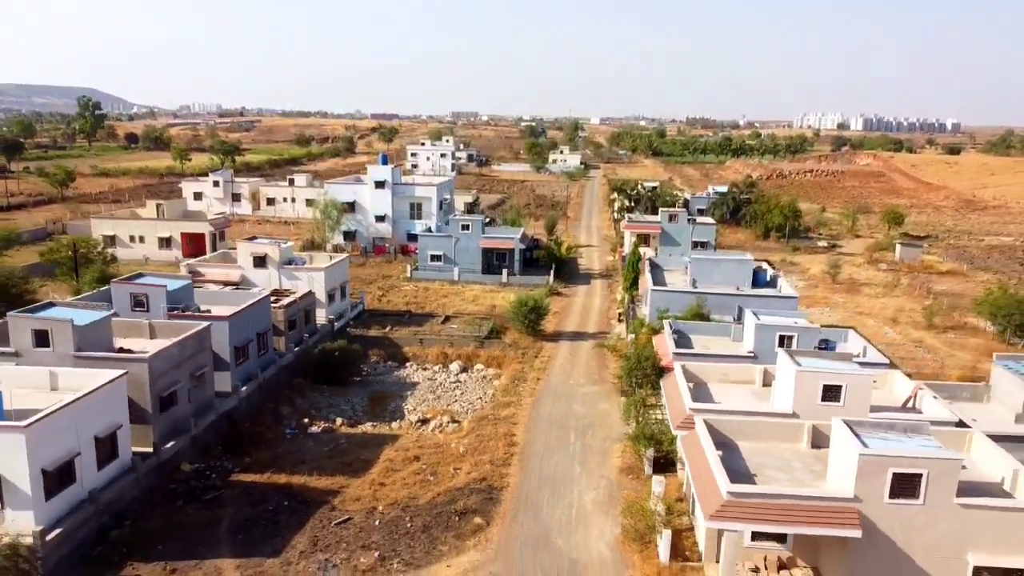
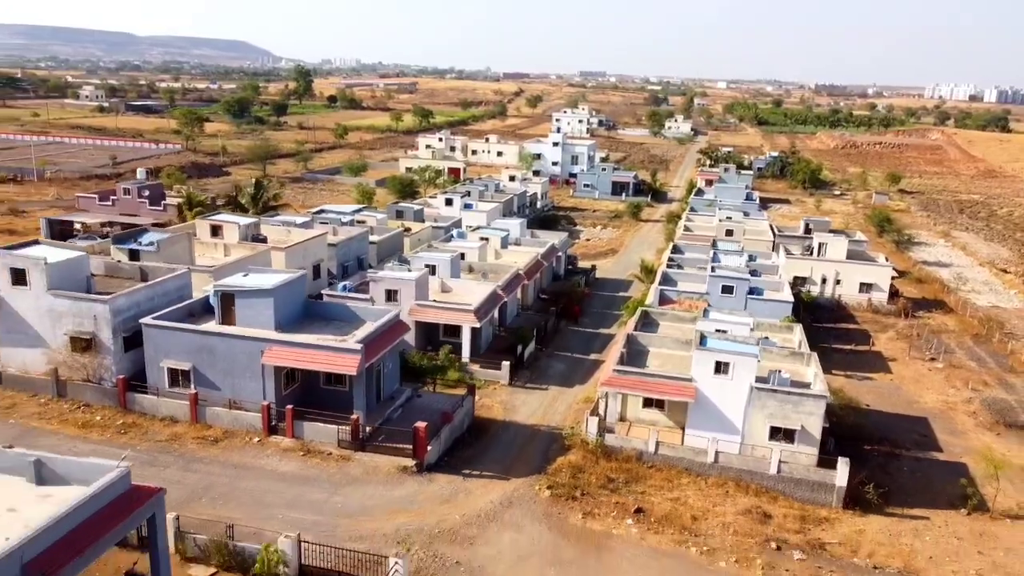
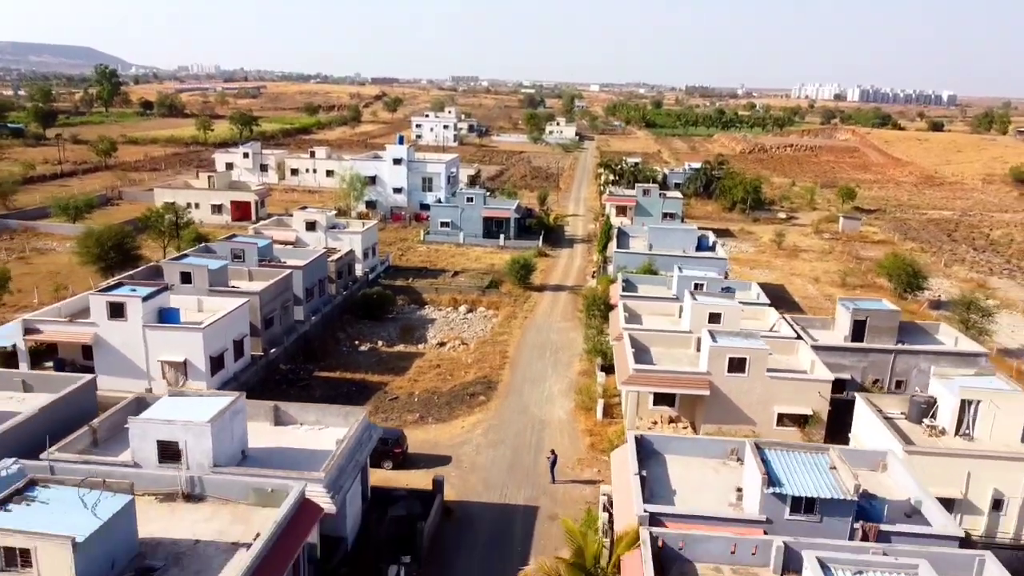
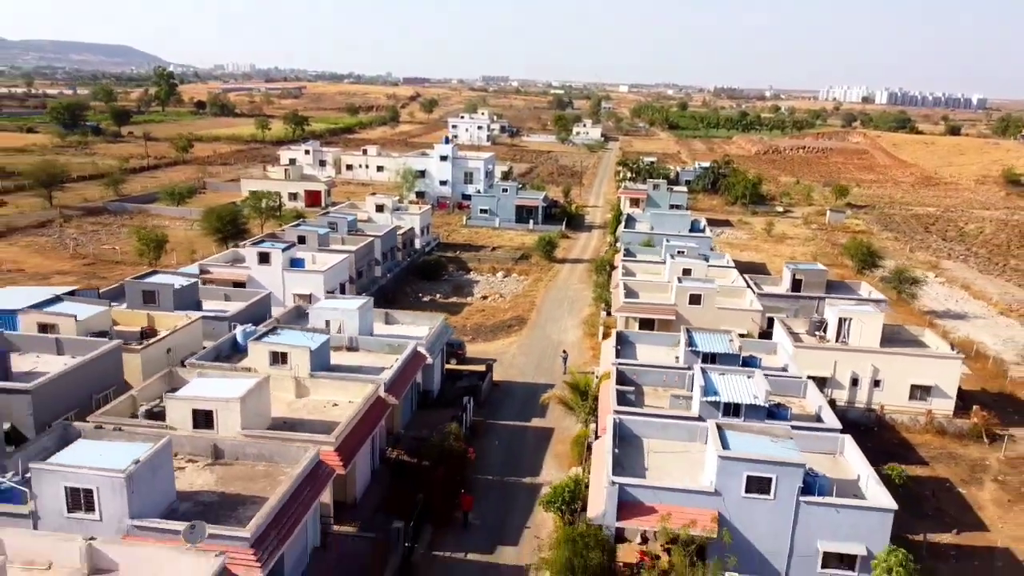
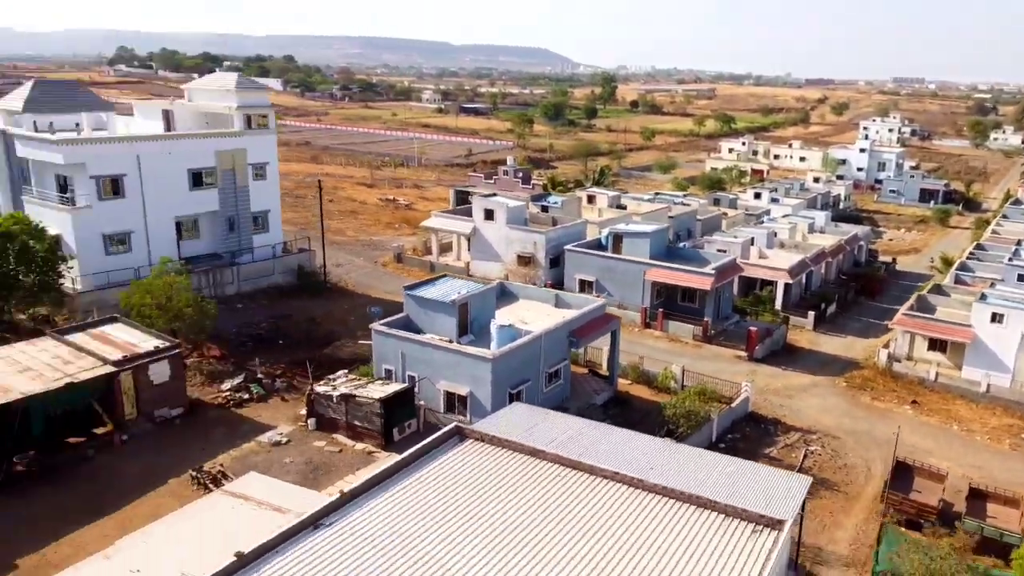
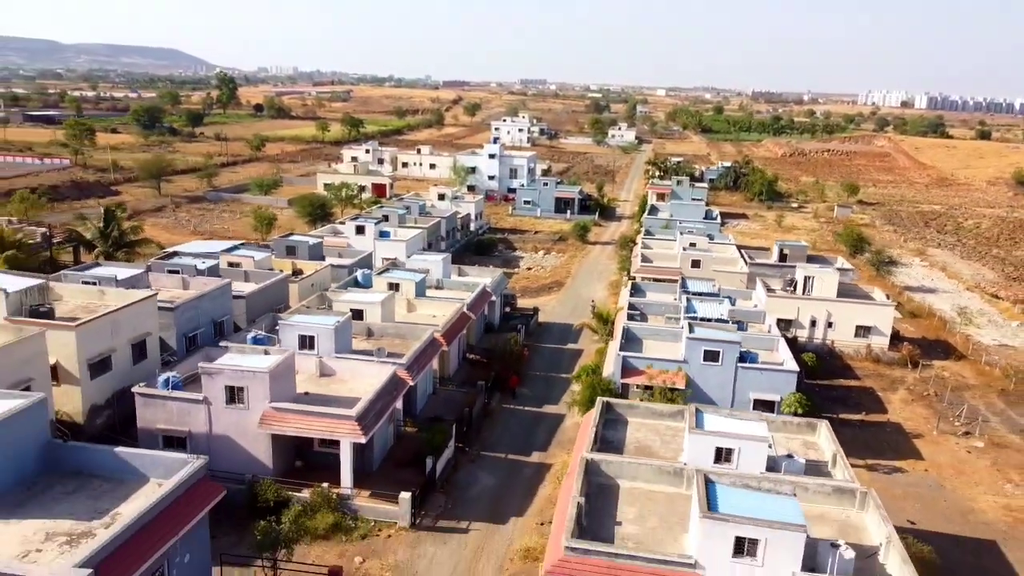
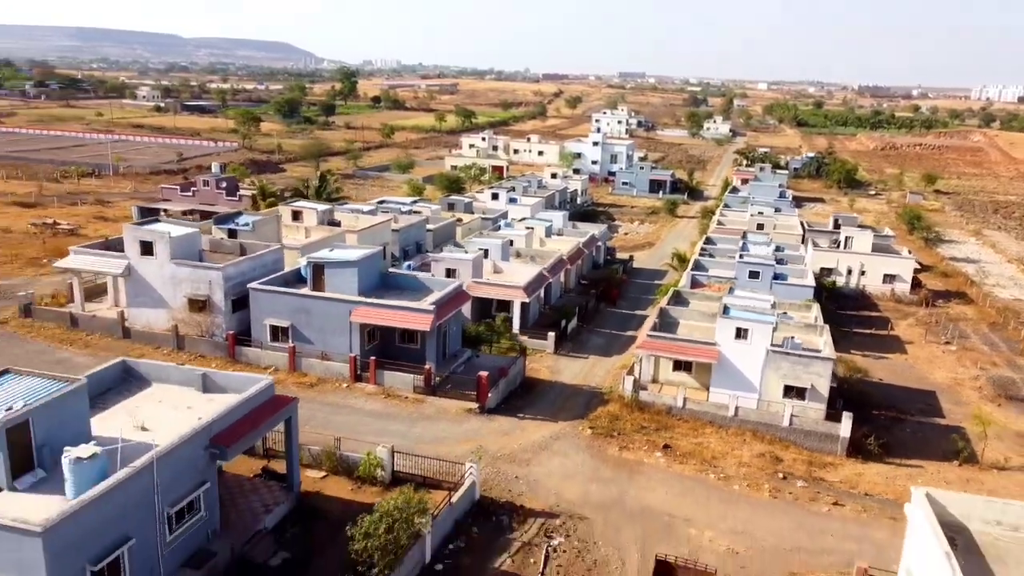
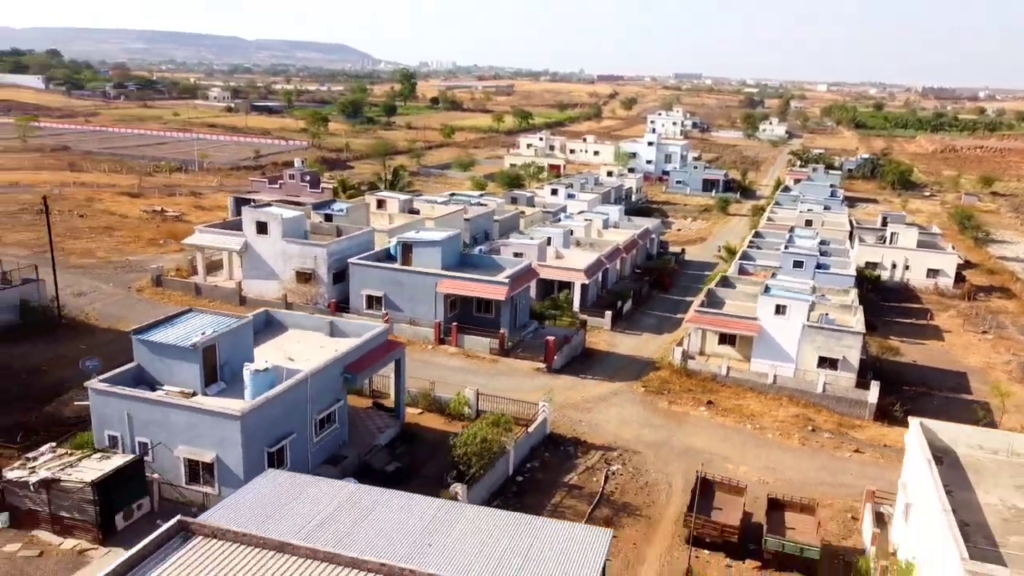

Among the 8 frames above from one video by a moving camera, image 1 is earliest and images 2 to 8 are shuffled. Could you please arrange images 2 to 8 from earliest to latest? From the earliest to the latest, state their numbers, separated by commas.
3, 4, 6, 2, 7, 8, 5
